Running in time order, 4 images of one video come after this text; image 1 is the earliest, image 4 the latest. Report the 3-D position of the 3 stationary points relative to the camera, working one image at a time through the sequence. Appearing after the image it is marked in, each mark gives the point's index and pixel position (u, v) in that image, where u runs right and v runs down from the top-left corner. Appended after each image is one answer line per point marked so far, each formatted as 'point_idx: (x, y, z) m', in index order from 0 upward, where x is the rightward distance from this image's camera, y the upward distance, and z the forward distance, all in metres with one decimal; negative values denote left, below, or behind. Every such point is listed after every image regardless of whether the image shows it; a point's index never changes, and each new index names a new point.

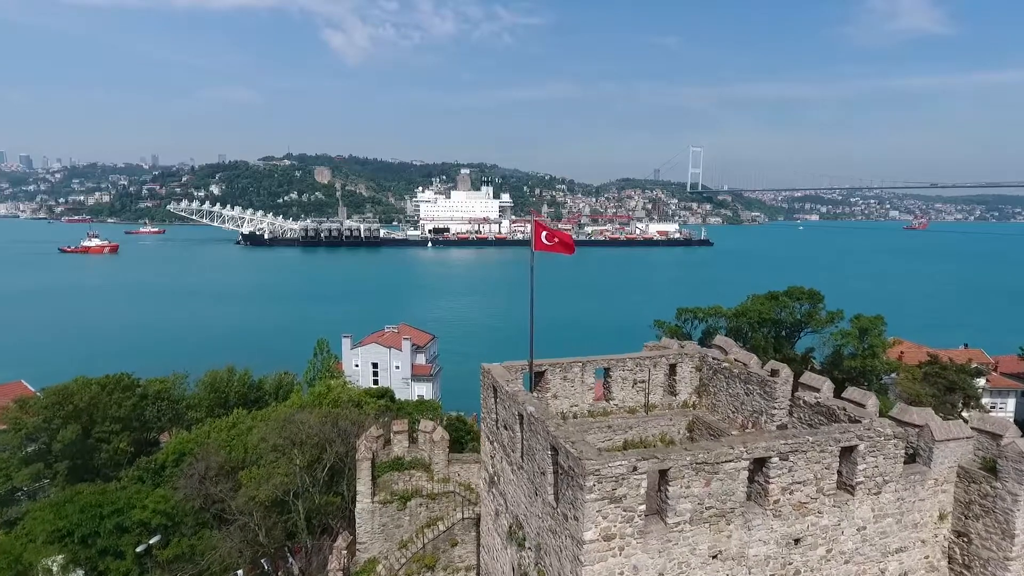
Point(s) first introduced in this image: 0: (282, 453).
0: (-2.6, -1.8, +6.4) m
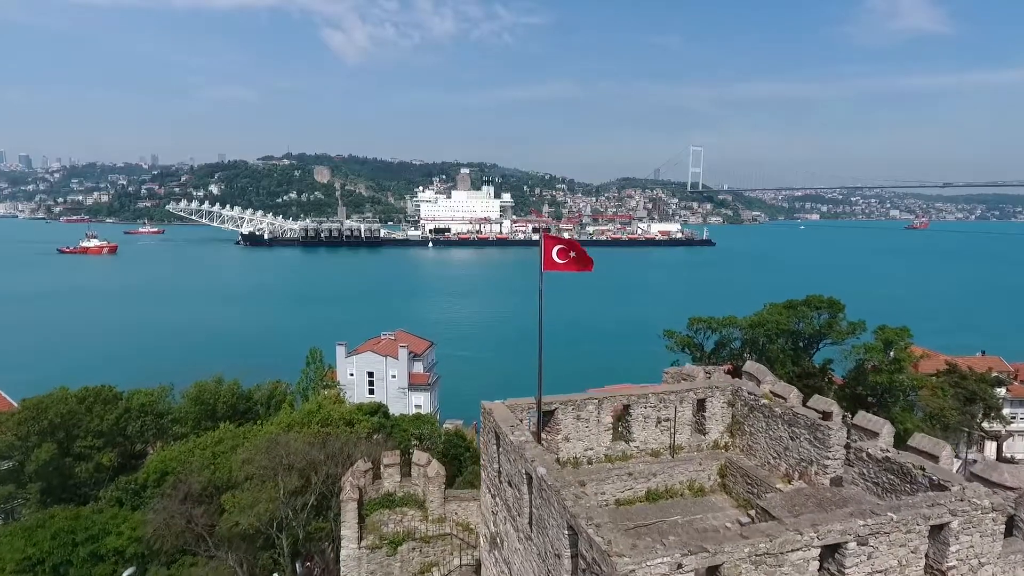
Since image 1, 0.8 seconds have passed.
0: (-2.5, -2.0, +6.0) m
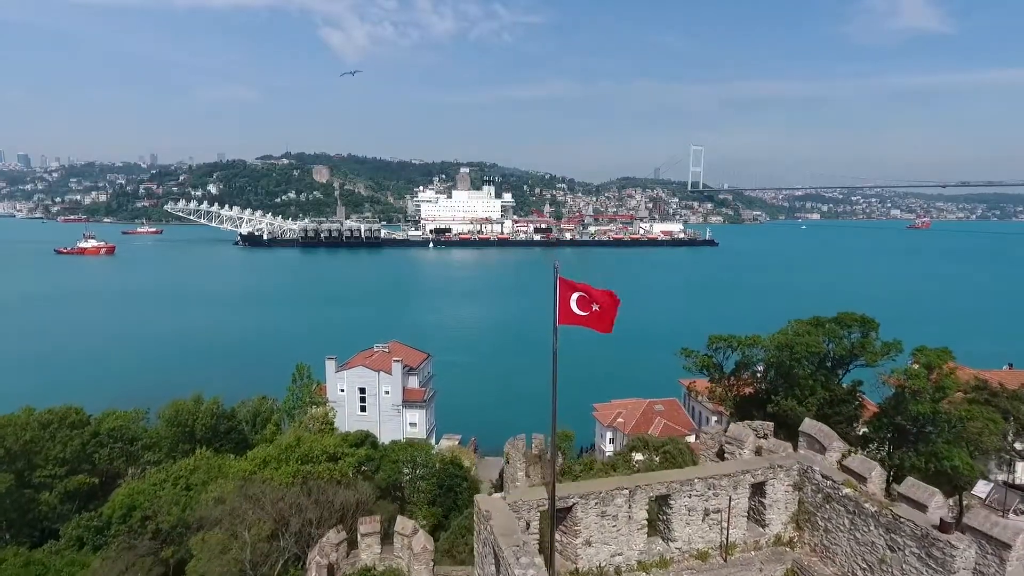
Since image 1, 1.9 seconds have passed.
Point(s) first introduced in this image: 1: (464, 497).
0: (-2.5, -2.2, +5.3) m
1: (-0.6, -2.5, +7.1) m
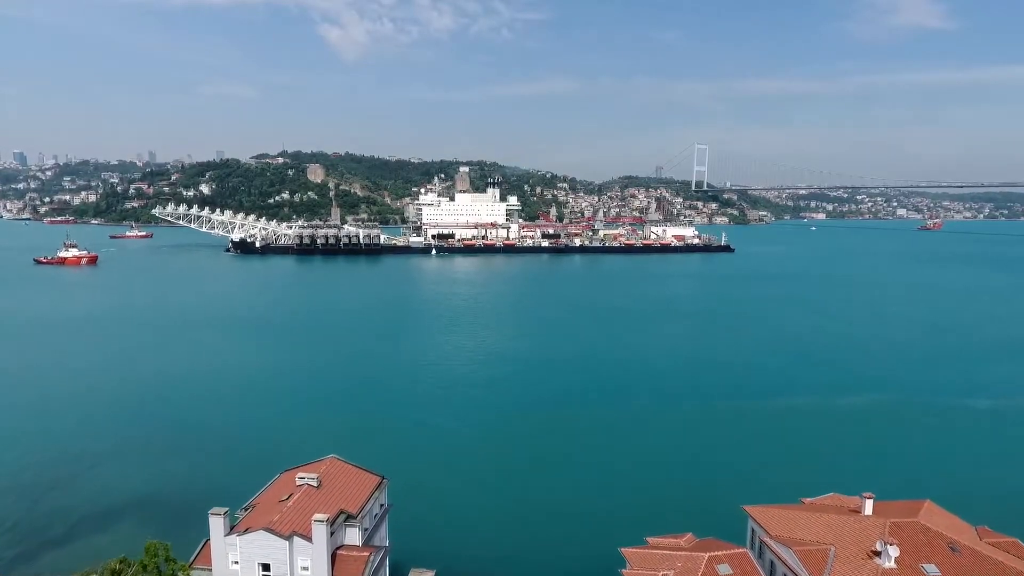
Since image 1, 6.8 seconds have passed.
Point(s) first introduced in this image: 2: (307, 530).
0: (-2.7, -3.5, +1.5) m
1: (-0.7, -3.8, +3.3) m
2: (-2.4, -2.8, +6.8) m
